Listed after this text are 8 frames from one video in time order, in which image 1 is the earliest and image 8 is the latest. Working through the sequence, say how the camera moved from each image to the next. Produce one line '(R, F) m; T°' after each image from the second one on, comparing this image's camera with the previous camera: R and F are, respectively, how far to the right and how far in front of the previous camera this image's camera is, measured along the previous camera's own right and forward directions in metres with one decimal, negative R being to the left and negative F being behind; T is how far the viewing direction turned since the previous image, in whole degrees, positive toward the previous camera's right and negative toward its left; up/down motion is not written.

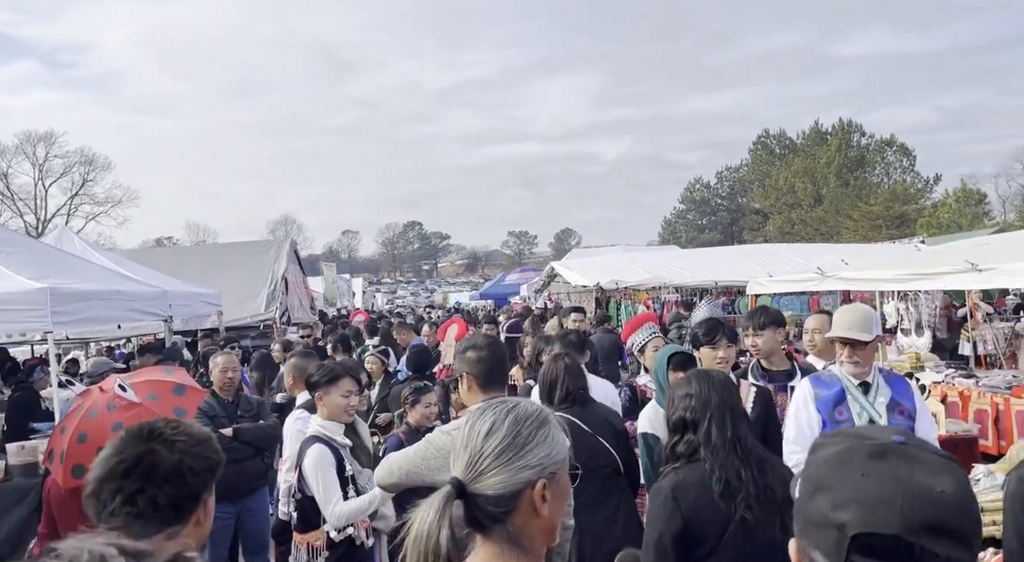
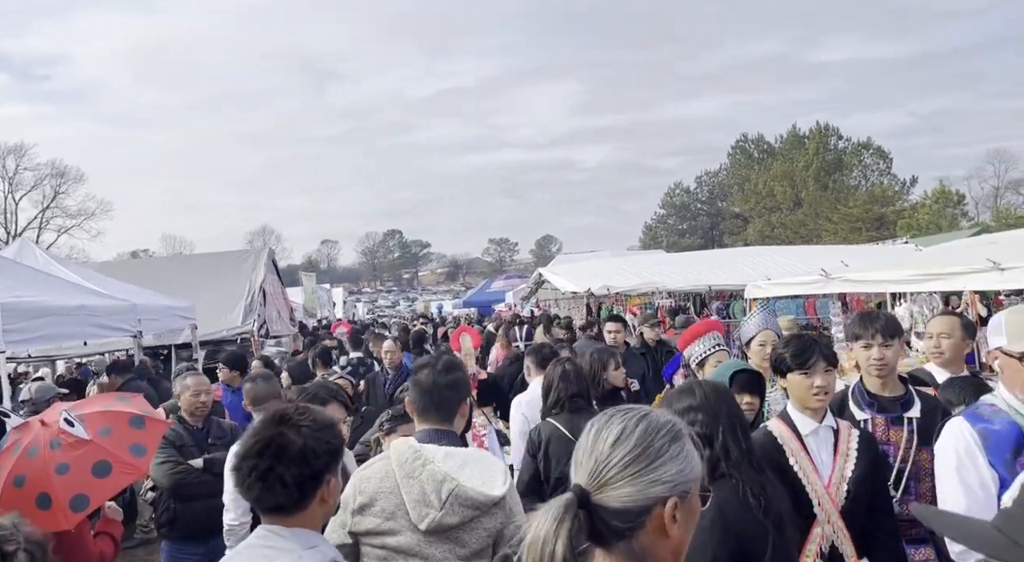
(-0.1, +0.5) m; +1°
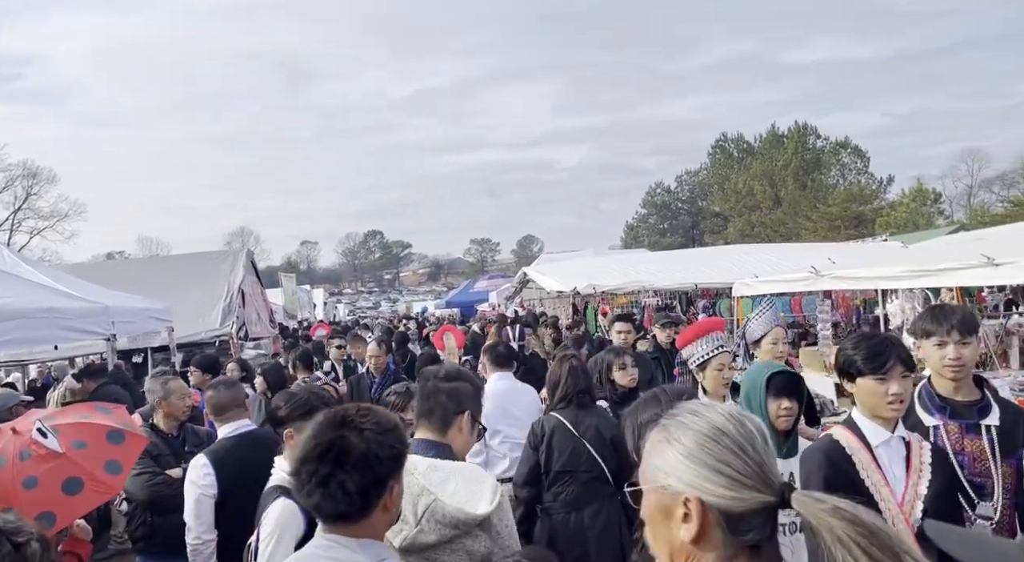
(0.0, +0.2) m; +1°
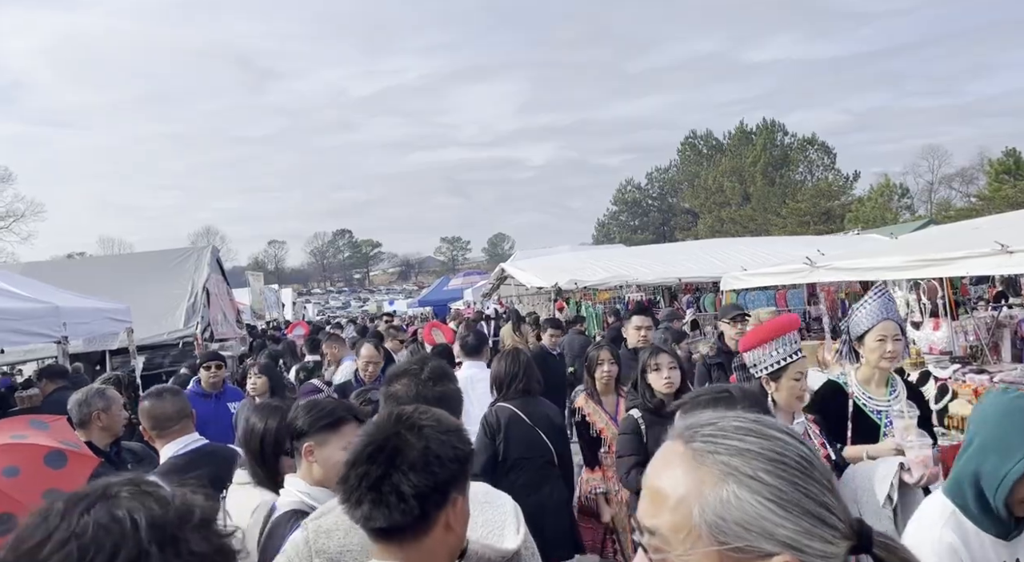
(-0.1, +0.5) m; +2°
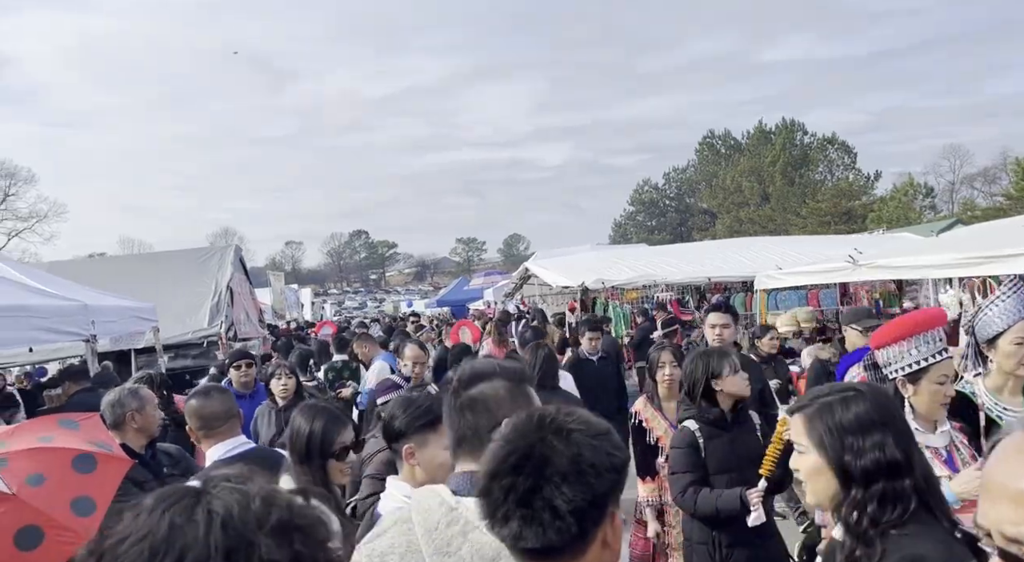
(-0.2, +0.2) m; -1°
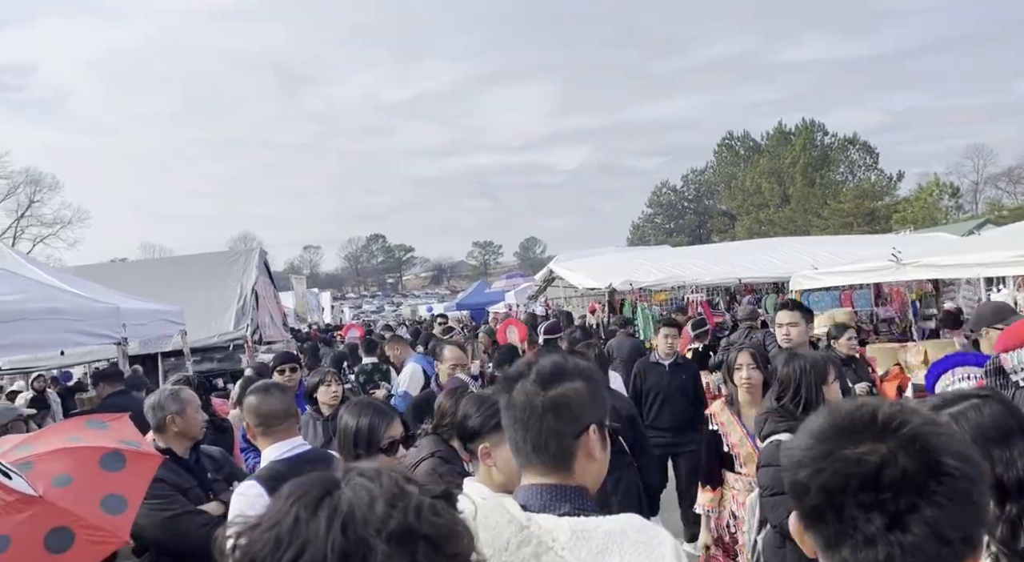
(-0.2, +0.2) m; -1°
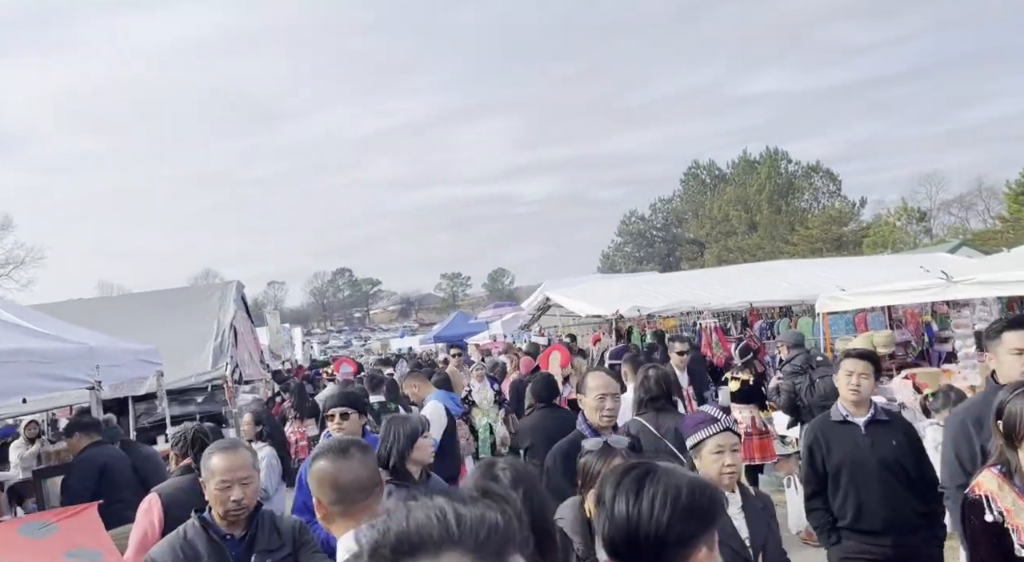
(-0.5, +0.8) m; +2°
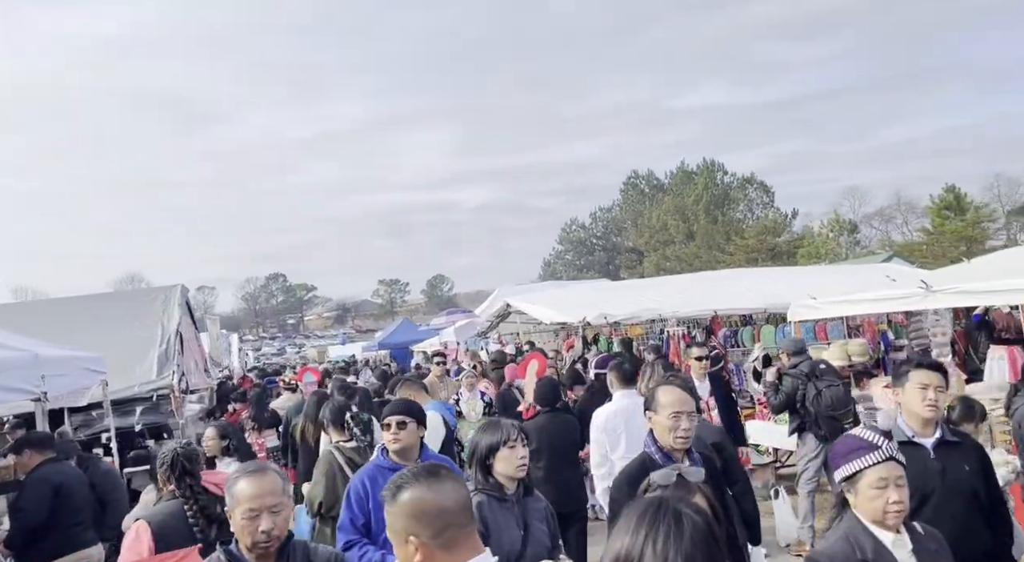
(-0.4, +0.3) m; +4°
